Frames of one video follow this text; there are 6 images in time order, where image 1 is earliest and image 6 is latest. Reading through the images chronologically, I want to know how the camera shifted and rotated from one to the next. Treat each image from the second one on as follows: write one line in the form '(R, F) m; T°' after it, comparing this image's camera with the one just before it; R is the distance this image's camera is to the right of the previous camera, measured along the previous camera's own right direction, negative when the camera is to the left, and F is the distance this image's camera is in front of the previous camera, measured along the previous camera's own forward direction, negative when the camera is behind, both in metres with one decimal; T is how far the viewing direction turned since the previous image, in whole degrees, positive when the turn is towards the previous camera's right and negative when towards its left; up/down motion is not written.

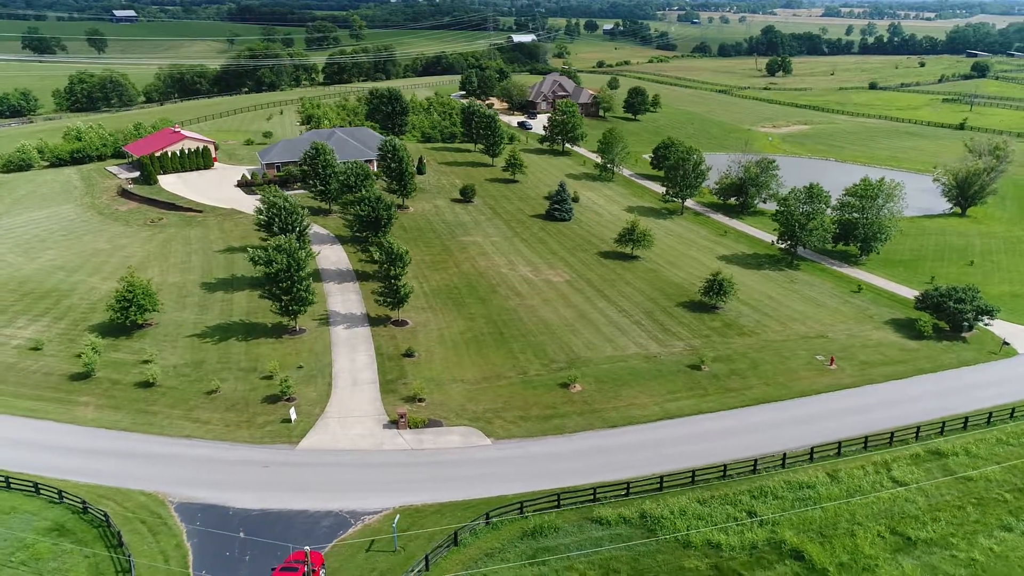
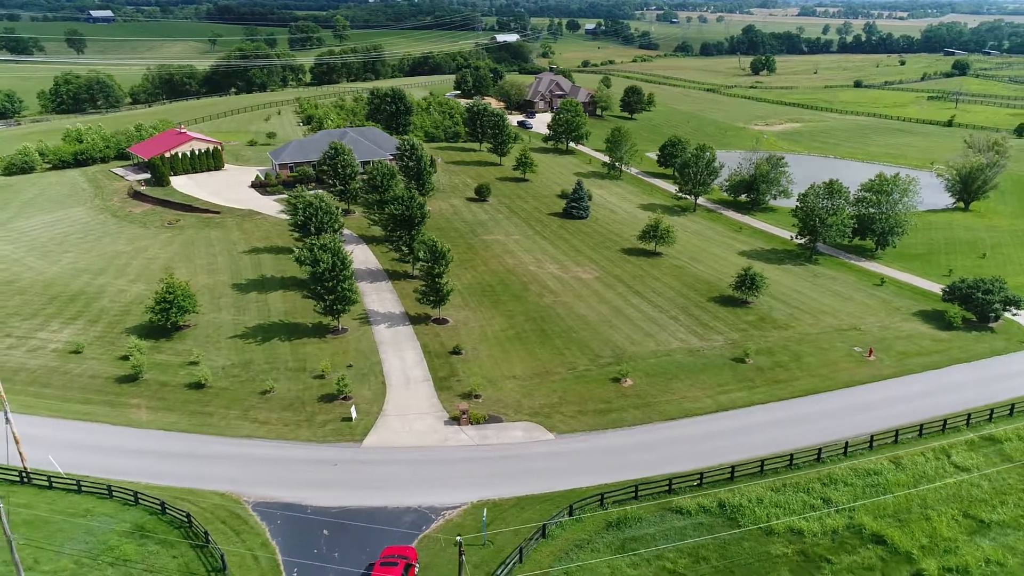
(-3.8, -0.2) m; +1°
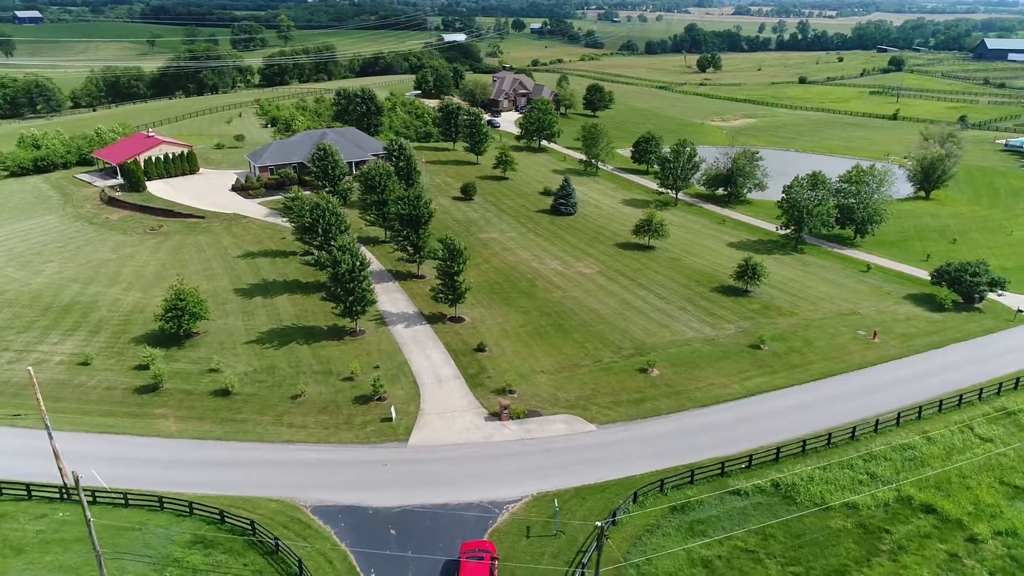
(-4.2, -0.2) m; +4°
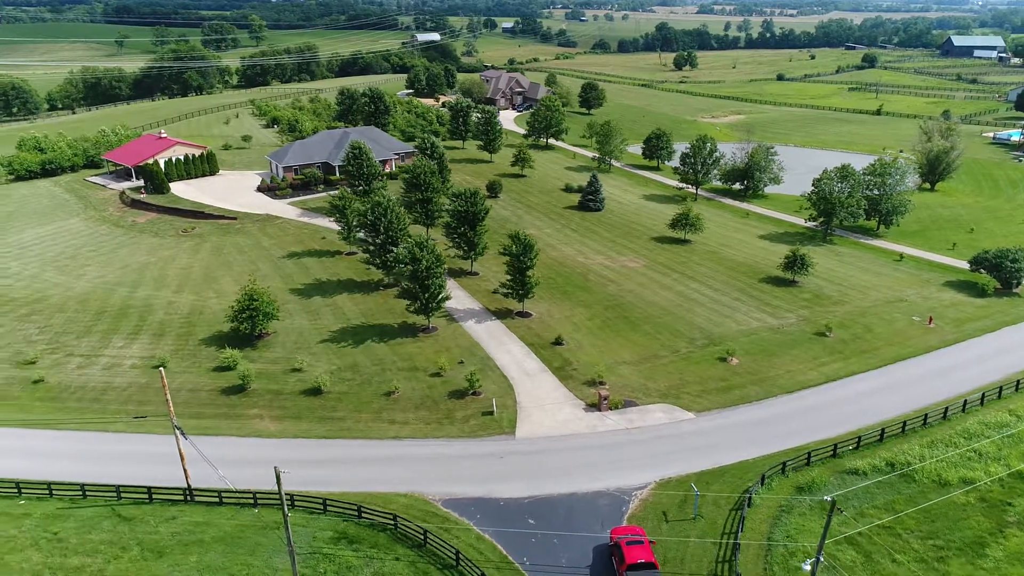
(-6.3, -0.2) m; +2°
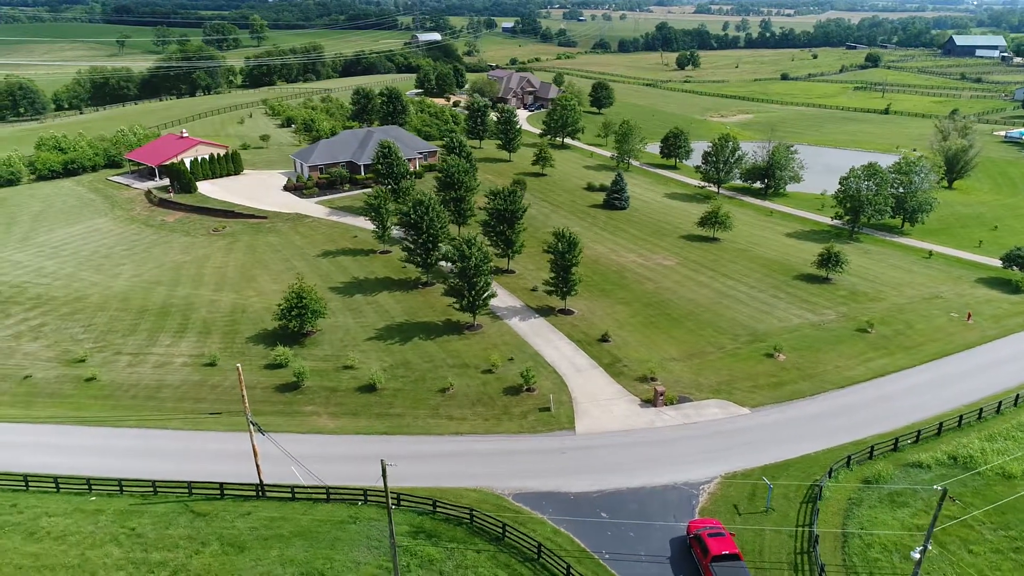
(-3.0, -0.2) m; 0°
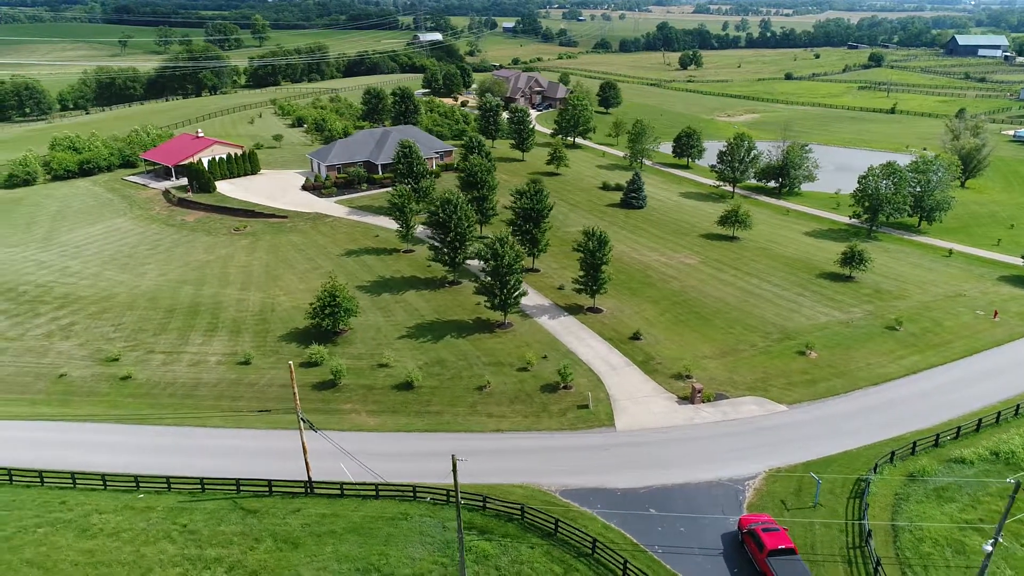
(-2.0, -0.2) m; 0°
